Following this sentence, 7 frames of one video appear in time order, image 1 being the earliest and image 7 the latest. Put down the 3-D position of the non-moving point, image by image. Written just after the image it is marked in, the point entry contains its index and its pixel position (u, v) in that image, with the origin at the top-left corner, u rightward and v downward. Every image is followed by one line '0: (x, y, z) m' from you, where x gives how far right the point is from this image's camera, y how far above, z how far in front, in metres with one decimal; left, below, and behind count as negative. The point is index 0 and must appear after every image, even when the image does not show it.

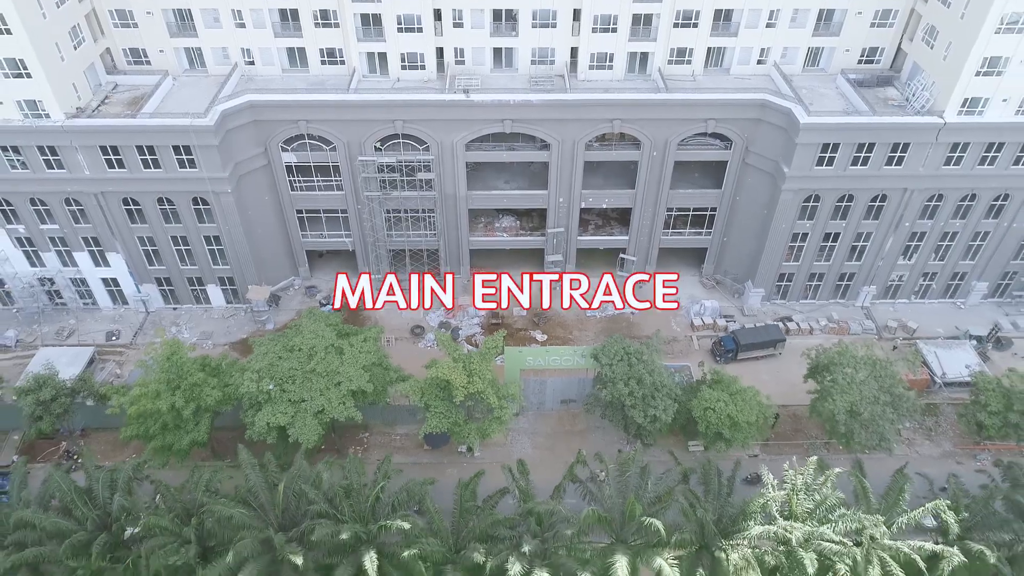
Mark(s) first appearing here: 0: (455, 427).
0: (-1.8, -4.2, +18.2) m
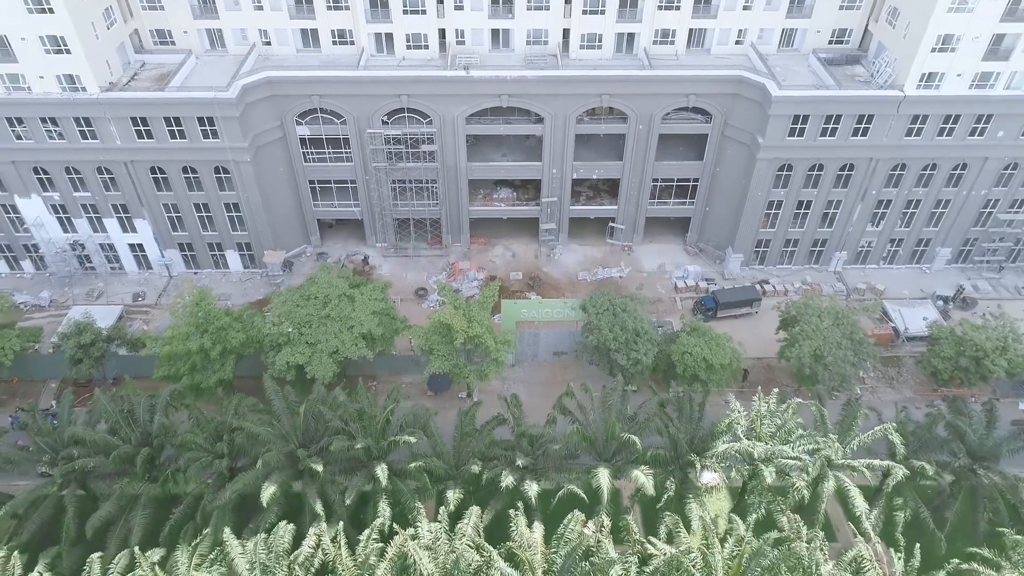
0: (-1.9, -2.9, +20.2) m
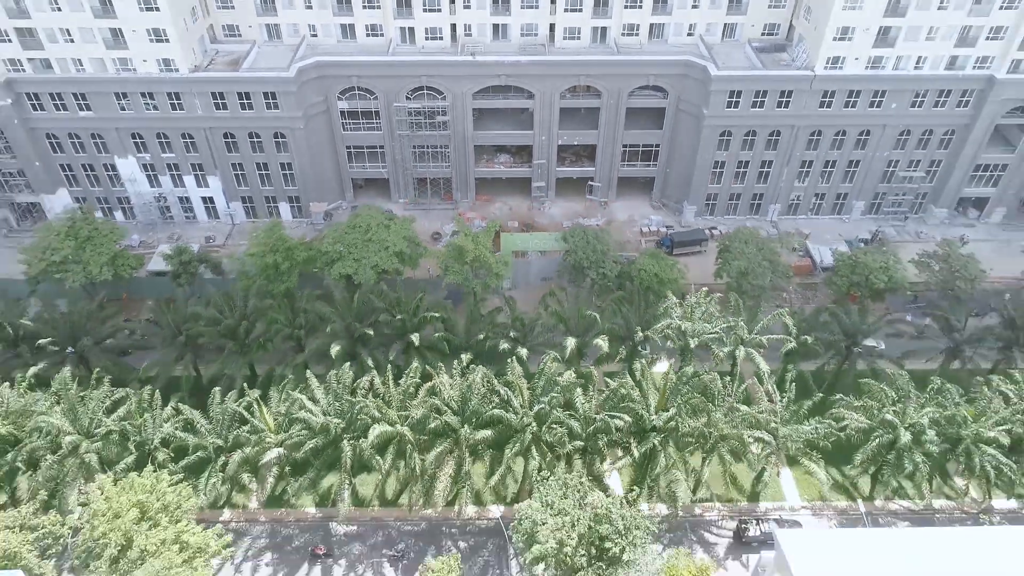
0: (-2.1, -0.1, +26.9) m
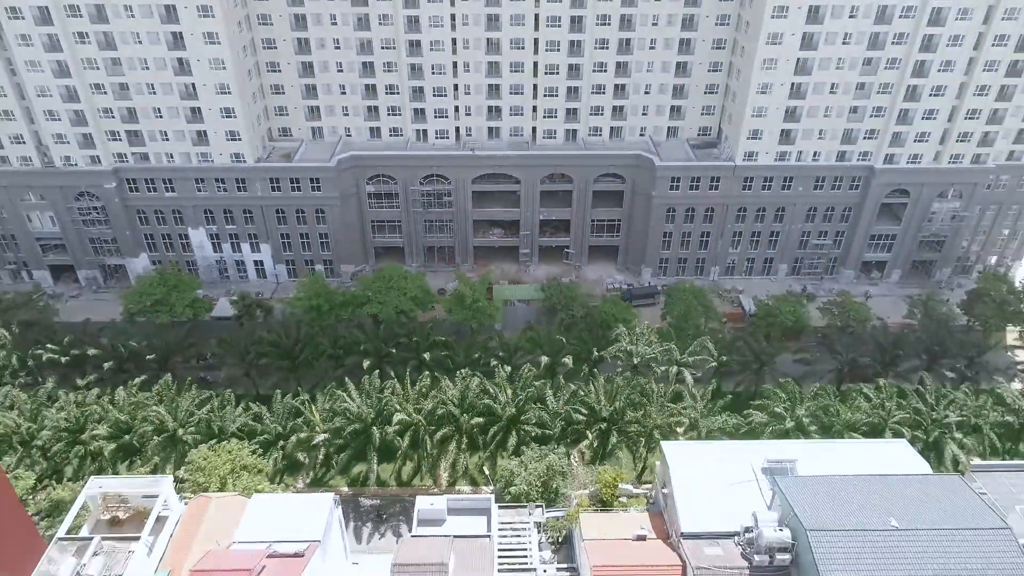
0: (-2.6, -1.9, +34.8) m
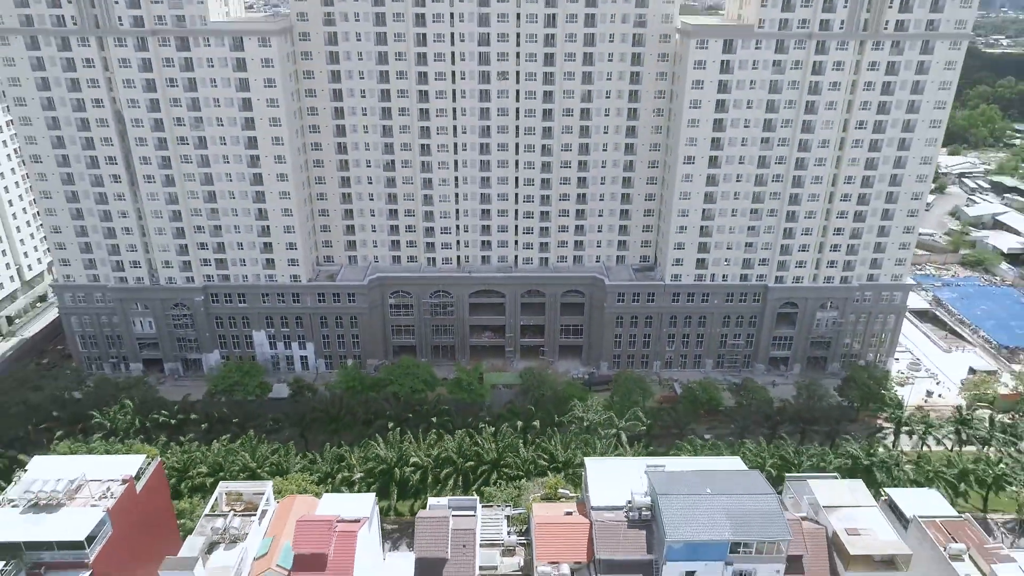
0: (-3.6, -7.6, +47.0) m
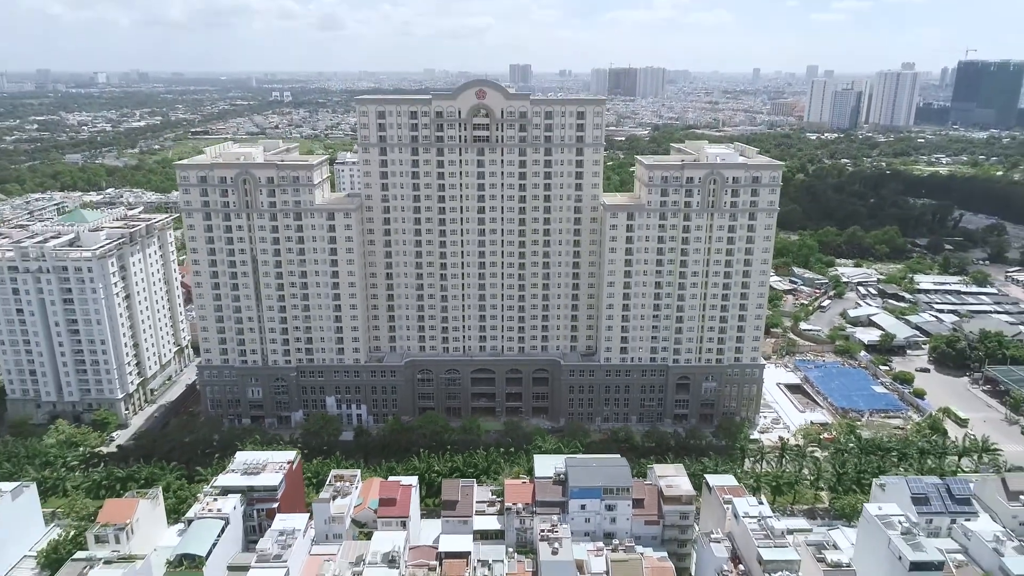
0: (-5.1, -15.7, +73.2) m
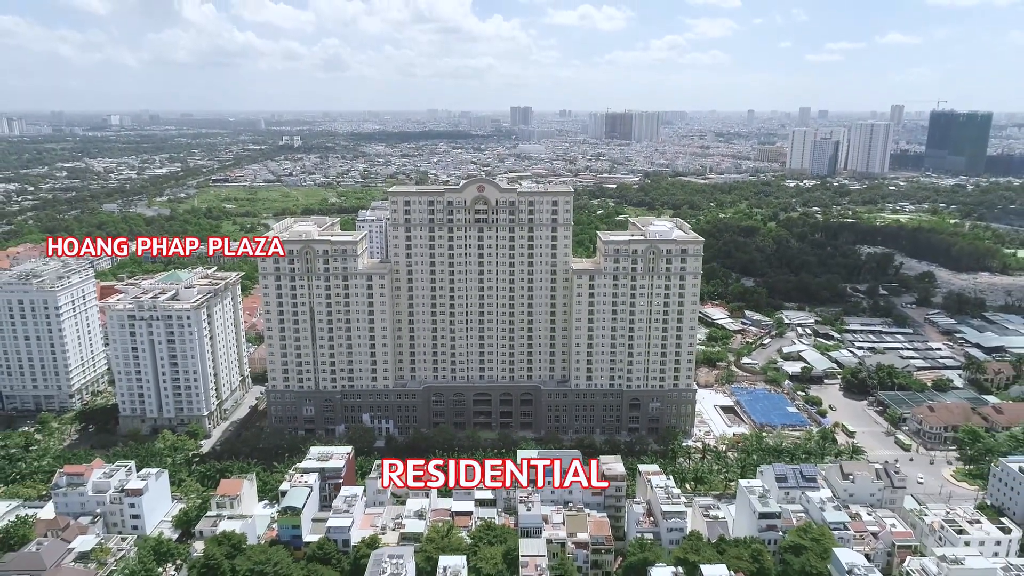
0: (-6.3, -21.7, +98.1) m
